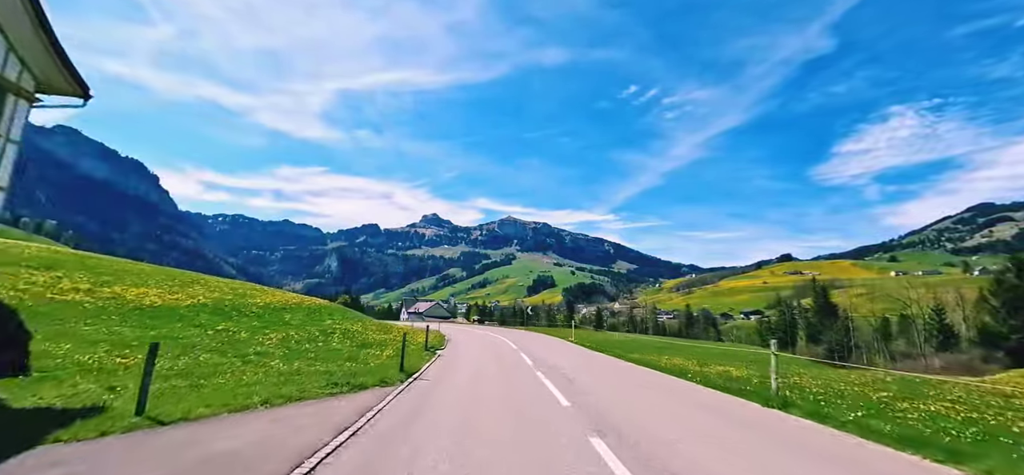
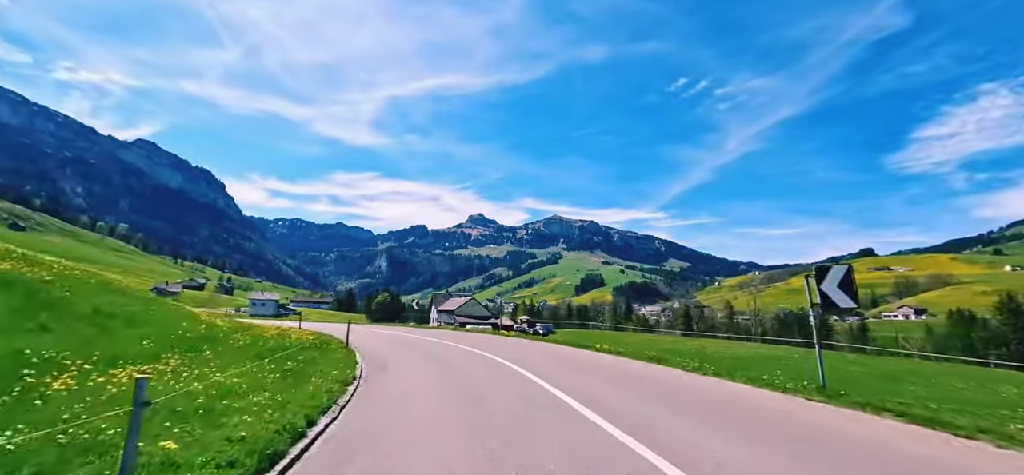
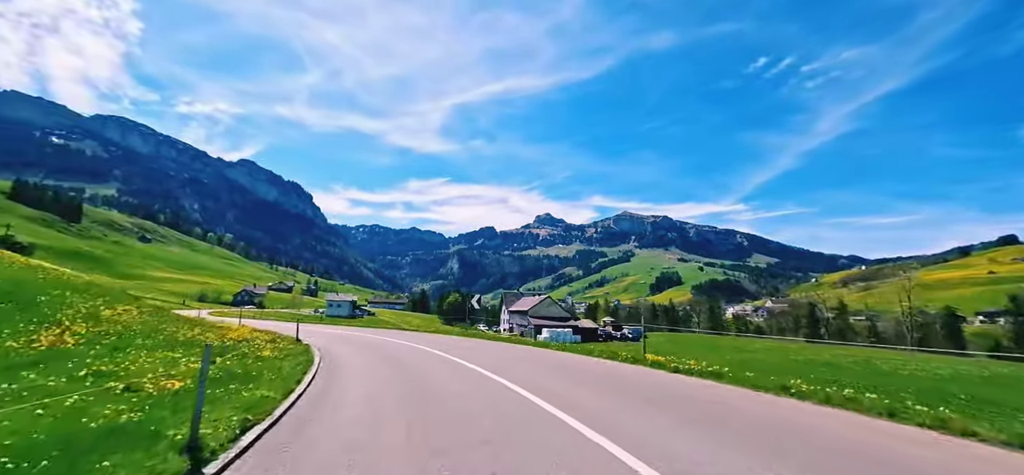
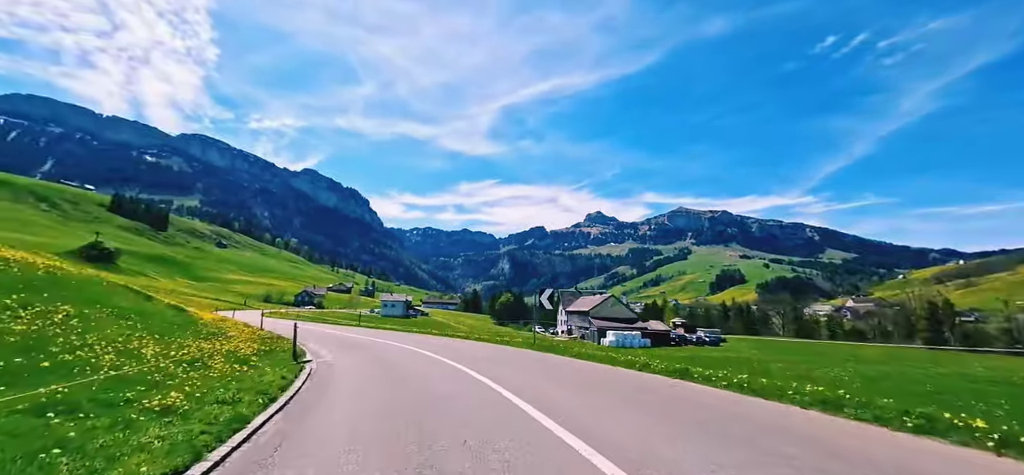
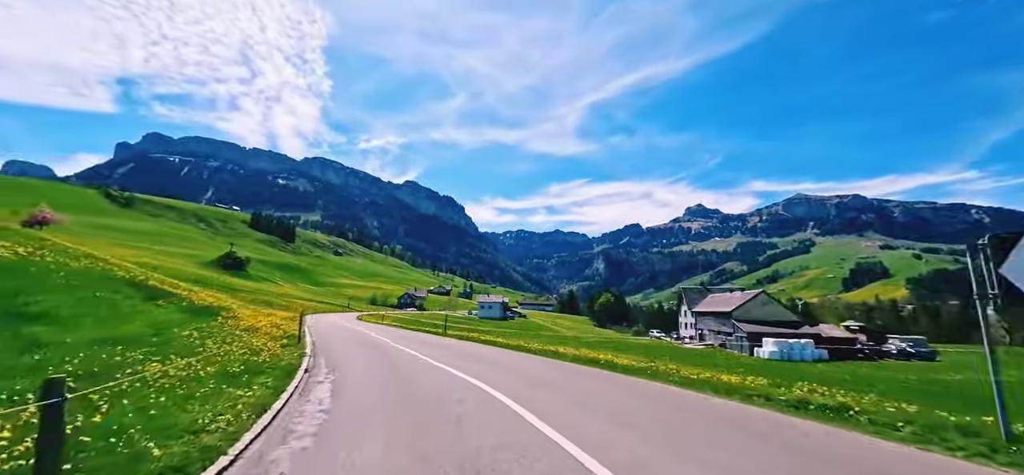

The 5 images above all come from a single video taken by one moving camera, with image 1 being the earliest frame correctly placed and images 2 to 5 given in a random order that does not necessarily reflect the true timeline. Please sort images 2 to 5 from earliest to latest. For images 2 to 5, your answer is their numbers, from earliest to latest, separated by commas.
2, 3, 4, 5
